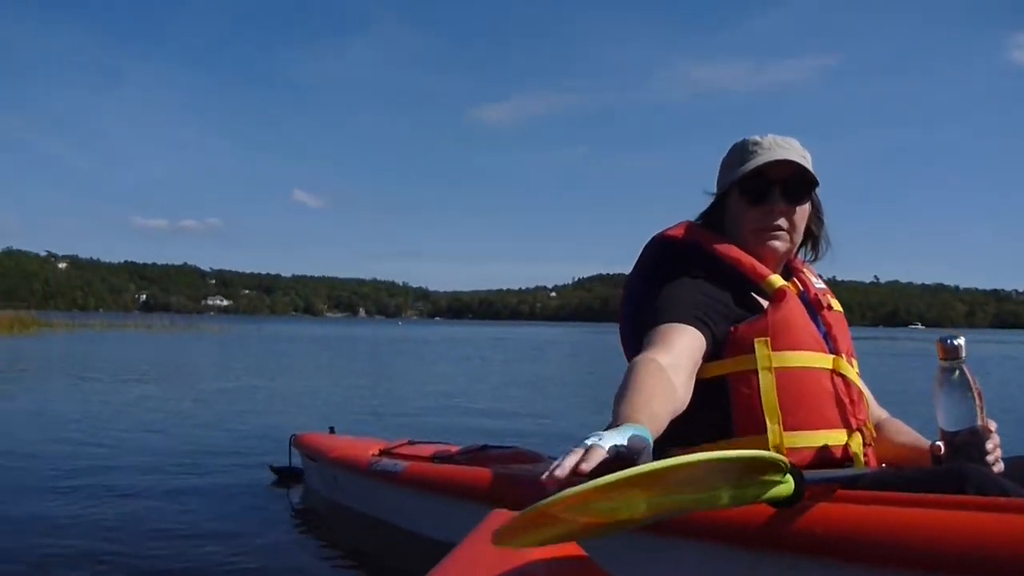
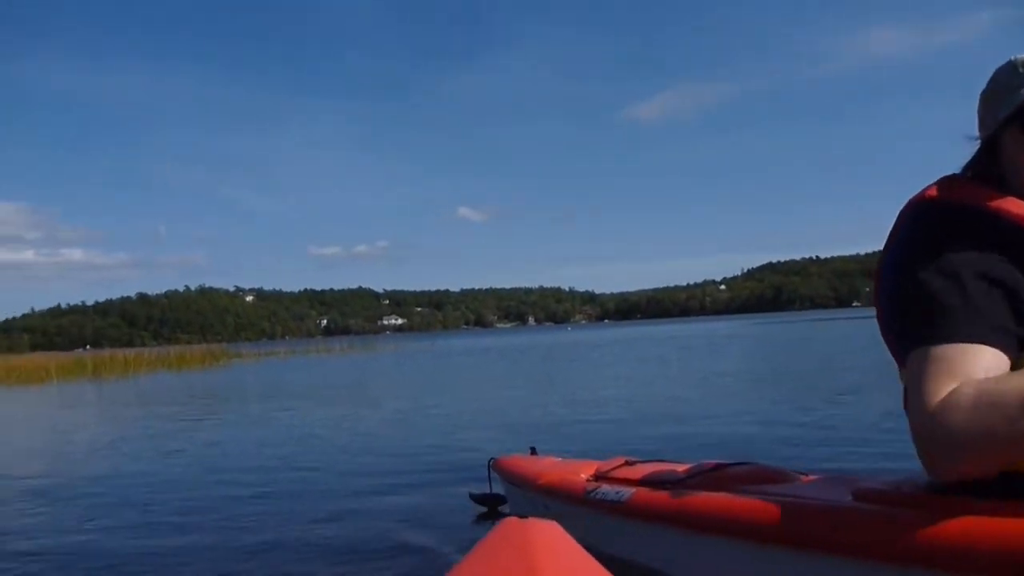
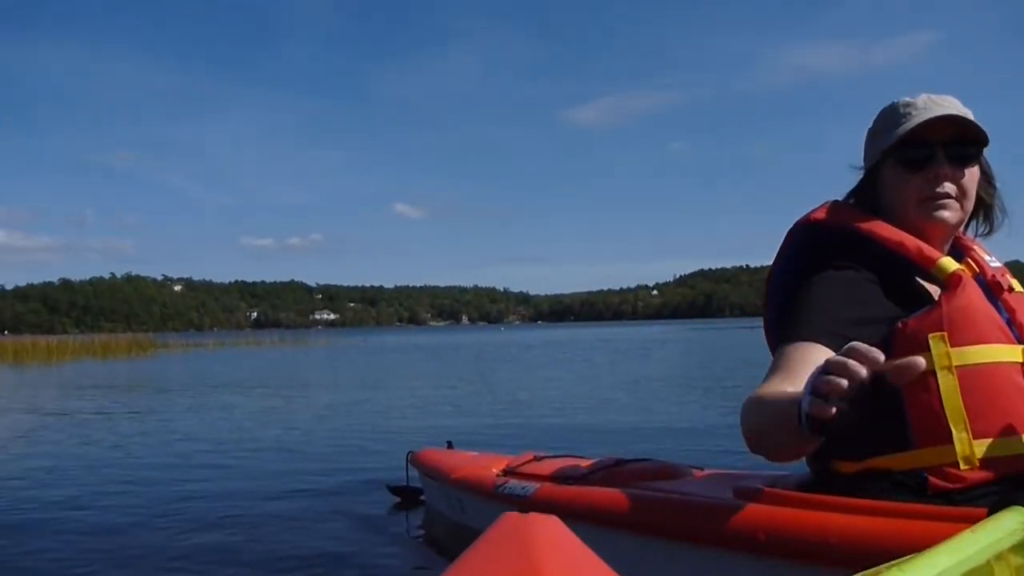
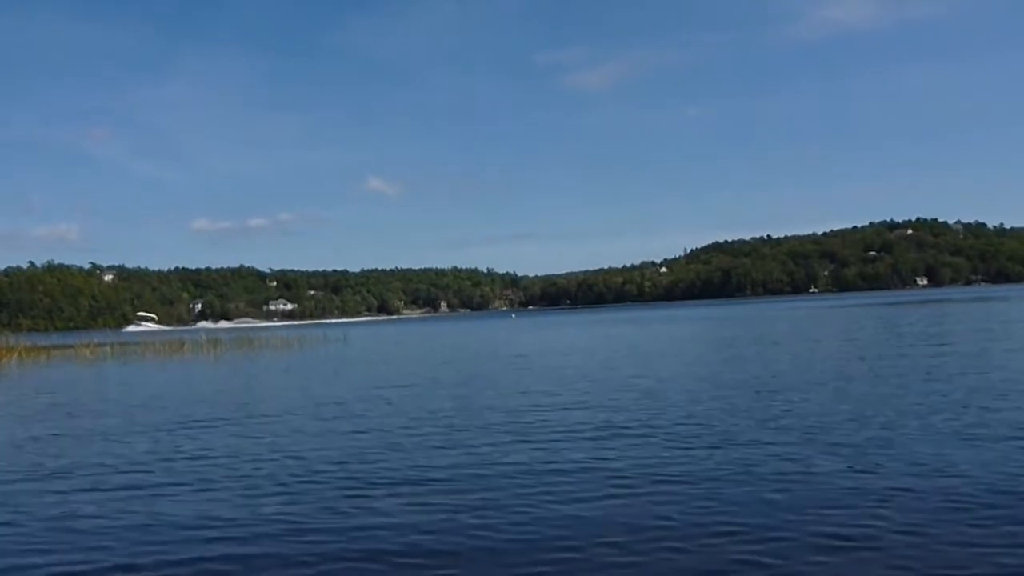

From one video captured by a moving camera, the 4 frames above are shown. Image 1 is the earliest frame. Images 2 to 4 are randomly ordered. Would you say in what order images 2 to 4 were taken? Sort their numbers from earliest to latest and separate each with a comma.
3, 2, 4
